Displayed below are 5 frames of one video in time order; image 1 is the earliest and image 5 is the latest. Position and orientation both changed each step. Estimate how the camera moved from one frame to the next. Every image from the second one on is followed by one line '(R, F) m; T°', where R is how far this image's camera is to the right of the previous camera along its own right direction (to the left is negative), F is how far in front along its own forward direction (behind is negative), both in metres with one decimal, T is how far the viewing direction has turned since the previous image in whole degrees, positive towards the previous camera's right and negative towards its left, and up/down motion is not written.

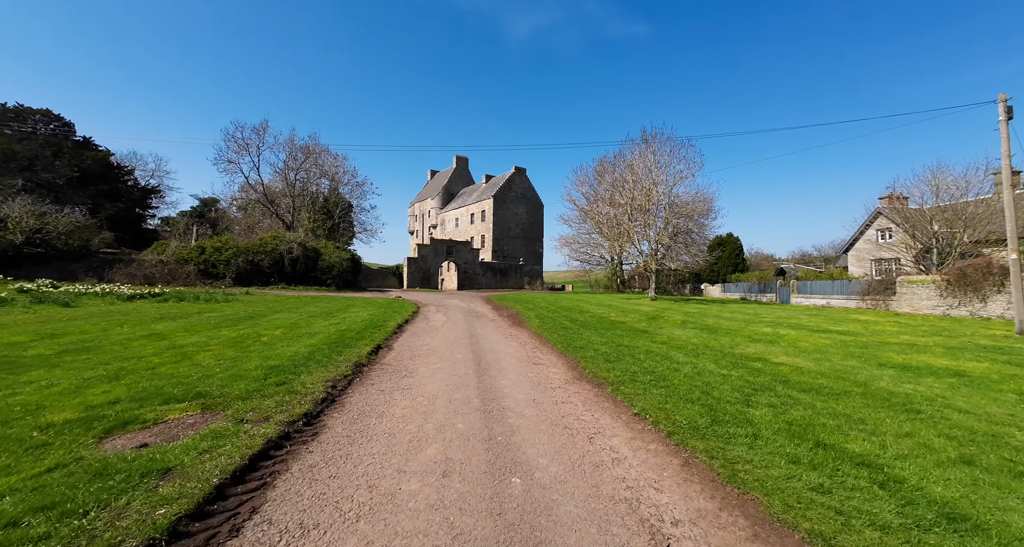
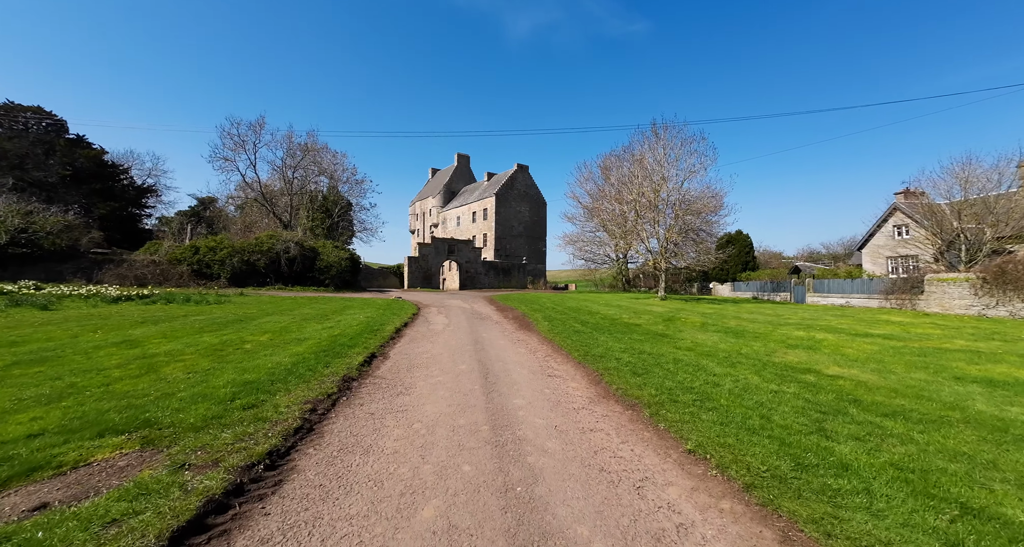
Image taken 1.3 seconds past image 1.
(-0.2, +1.1) m; 0°
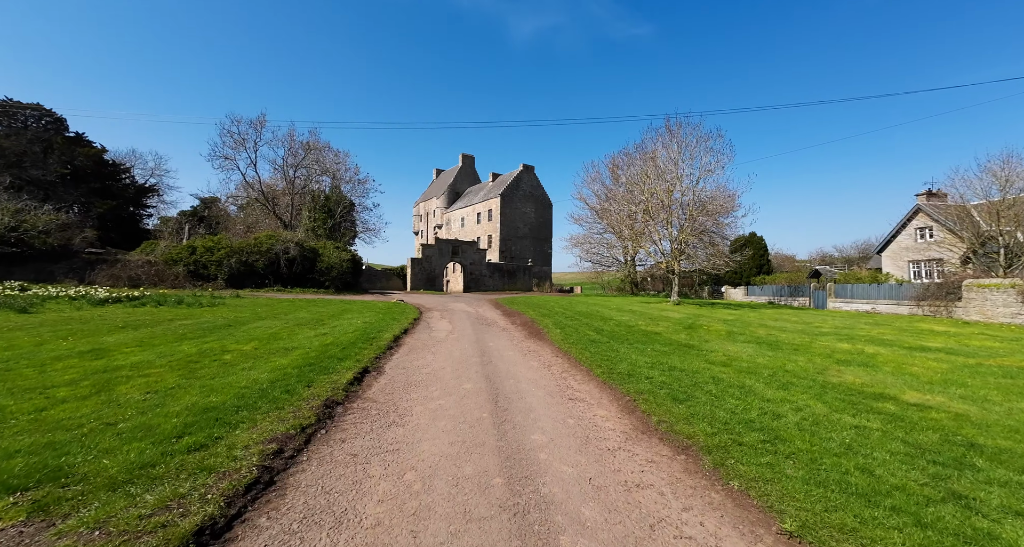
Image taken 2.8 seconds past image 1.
(-0.2, +1.1) m; -1°
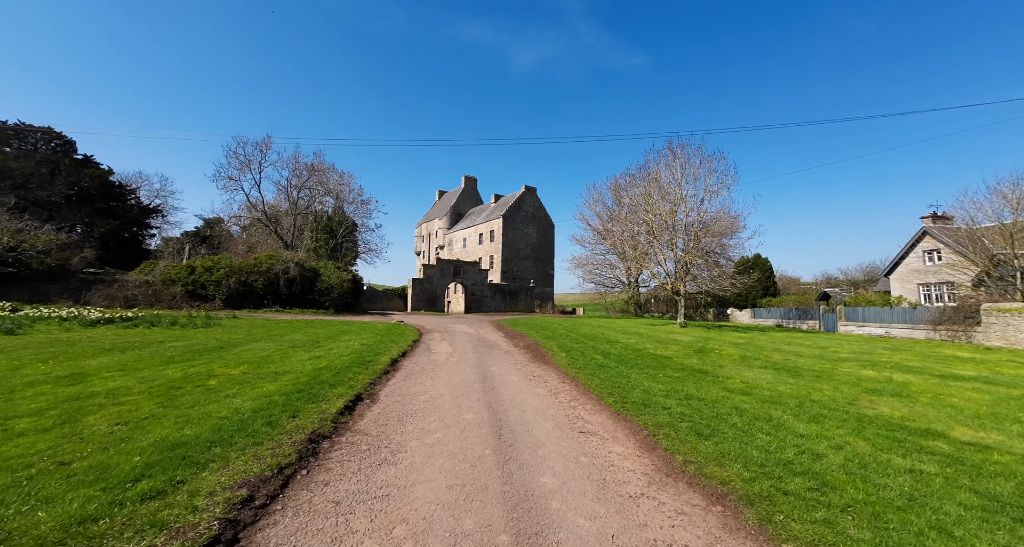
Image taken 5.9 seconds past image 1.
(-0.1, +0.5) m; 0°
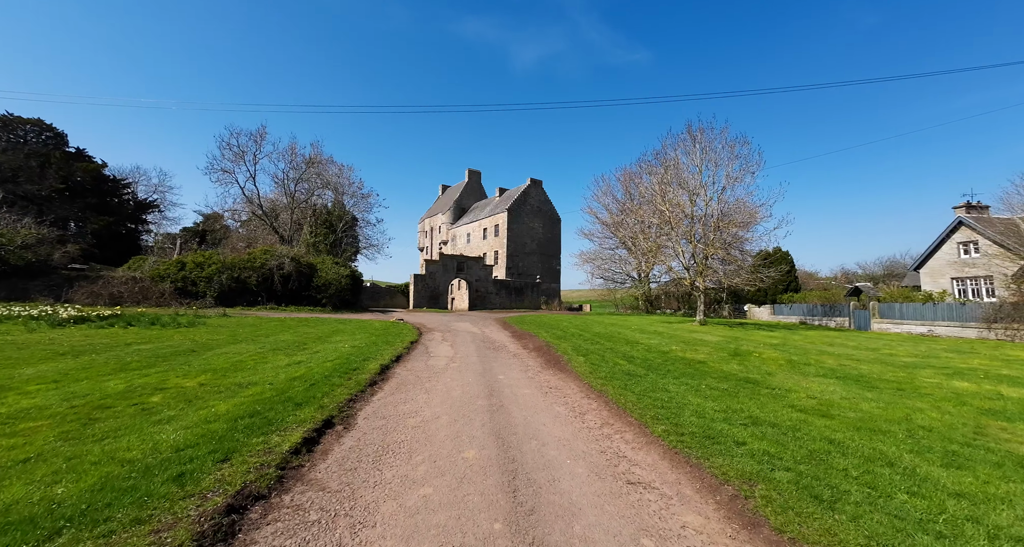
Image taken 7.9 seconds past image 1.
(-0.1, +1.7) m; -1°
